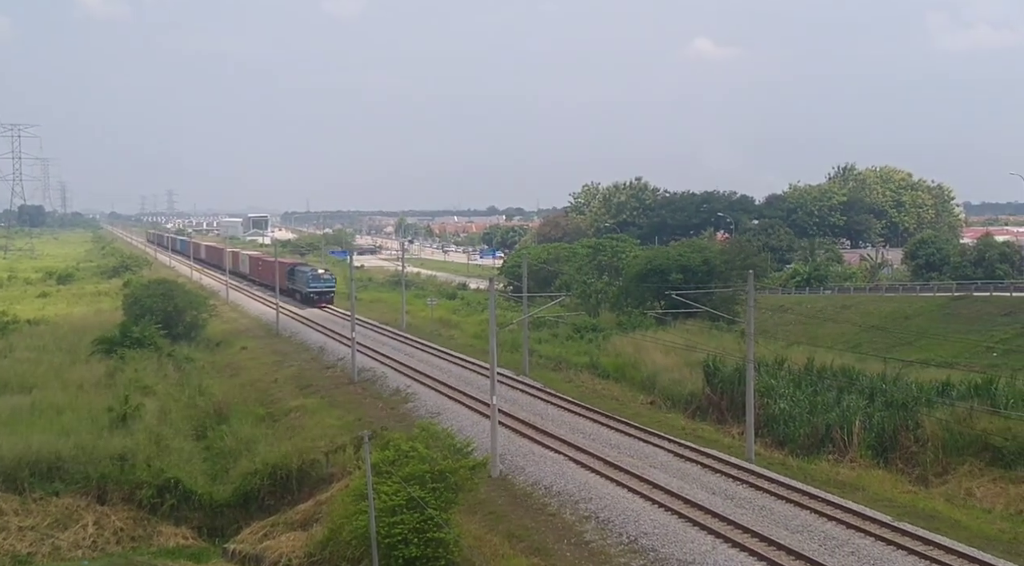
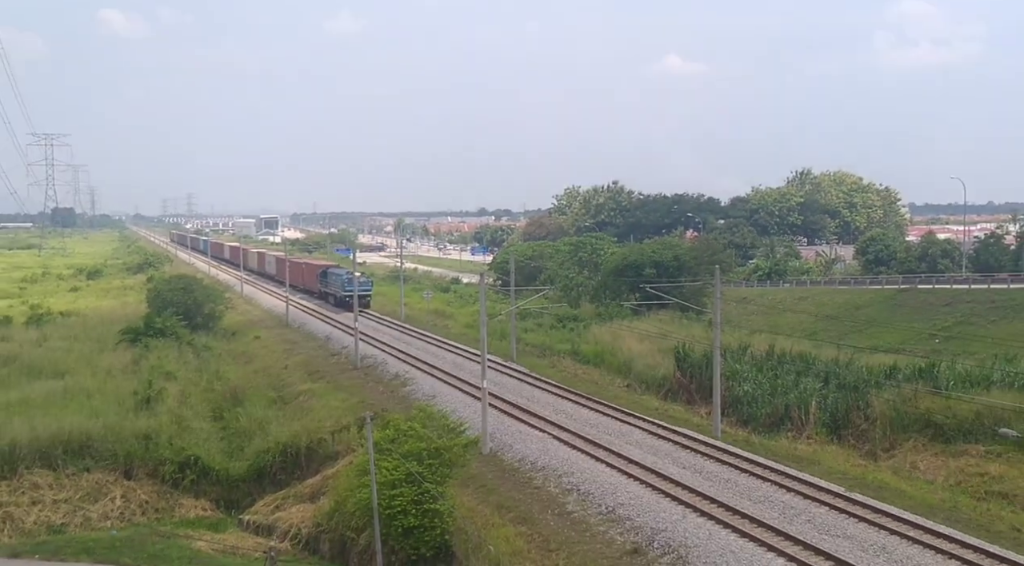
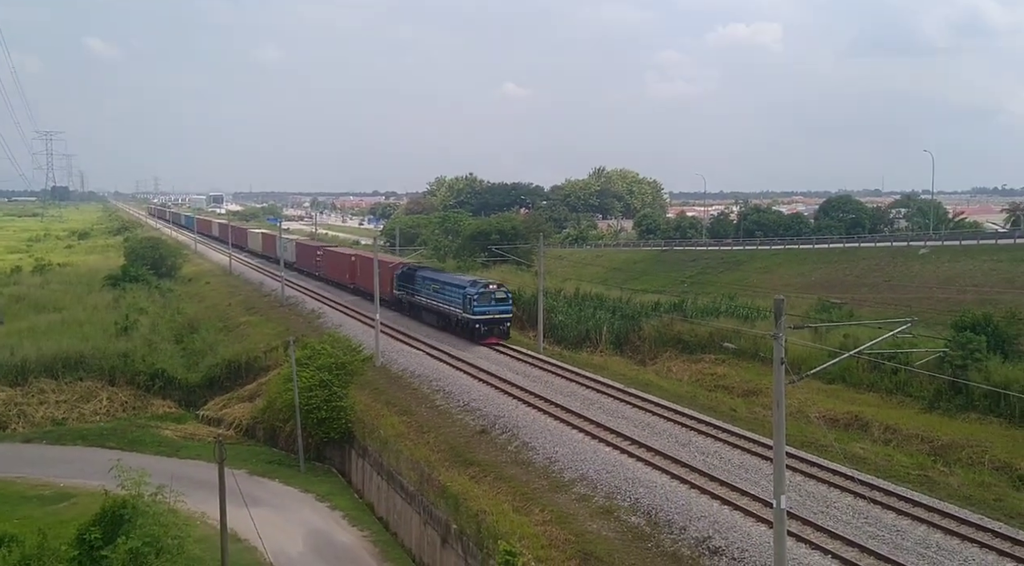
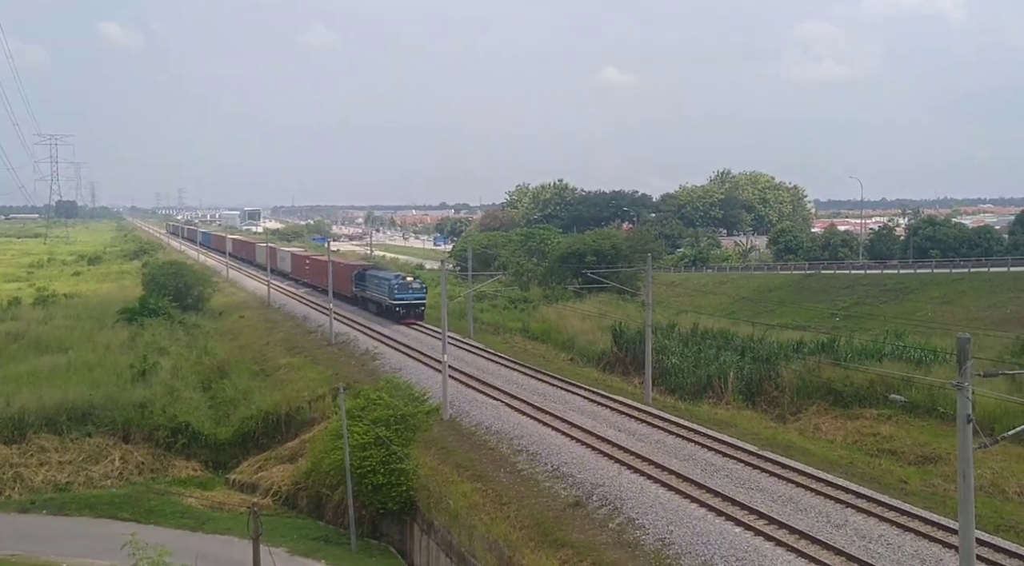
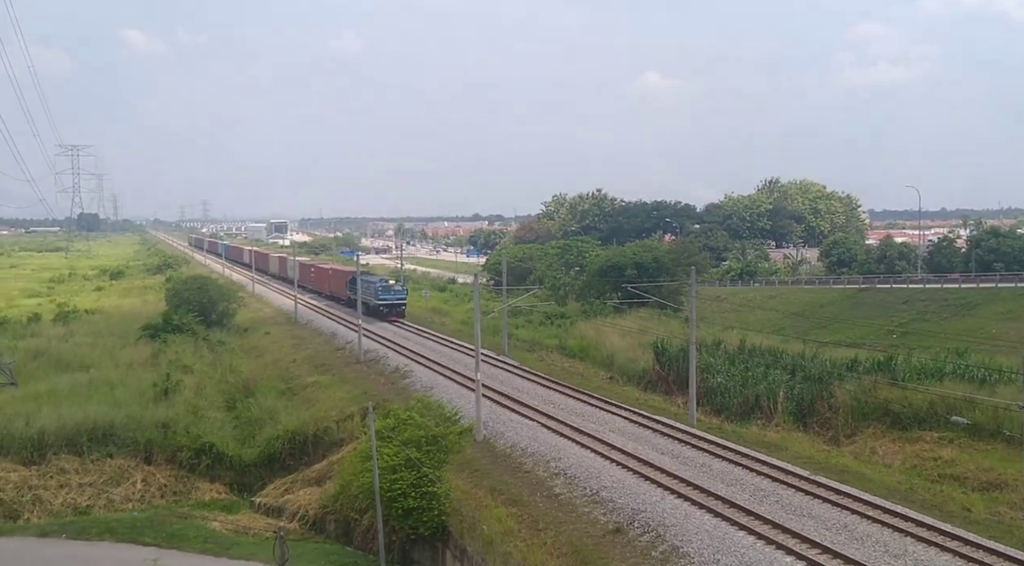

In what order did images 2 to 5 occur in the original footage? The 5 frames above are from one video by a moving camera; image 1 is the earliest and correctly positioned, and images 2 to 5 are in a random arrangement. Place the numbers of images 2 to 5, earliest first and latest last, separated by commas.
2, 5, 4, 3
